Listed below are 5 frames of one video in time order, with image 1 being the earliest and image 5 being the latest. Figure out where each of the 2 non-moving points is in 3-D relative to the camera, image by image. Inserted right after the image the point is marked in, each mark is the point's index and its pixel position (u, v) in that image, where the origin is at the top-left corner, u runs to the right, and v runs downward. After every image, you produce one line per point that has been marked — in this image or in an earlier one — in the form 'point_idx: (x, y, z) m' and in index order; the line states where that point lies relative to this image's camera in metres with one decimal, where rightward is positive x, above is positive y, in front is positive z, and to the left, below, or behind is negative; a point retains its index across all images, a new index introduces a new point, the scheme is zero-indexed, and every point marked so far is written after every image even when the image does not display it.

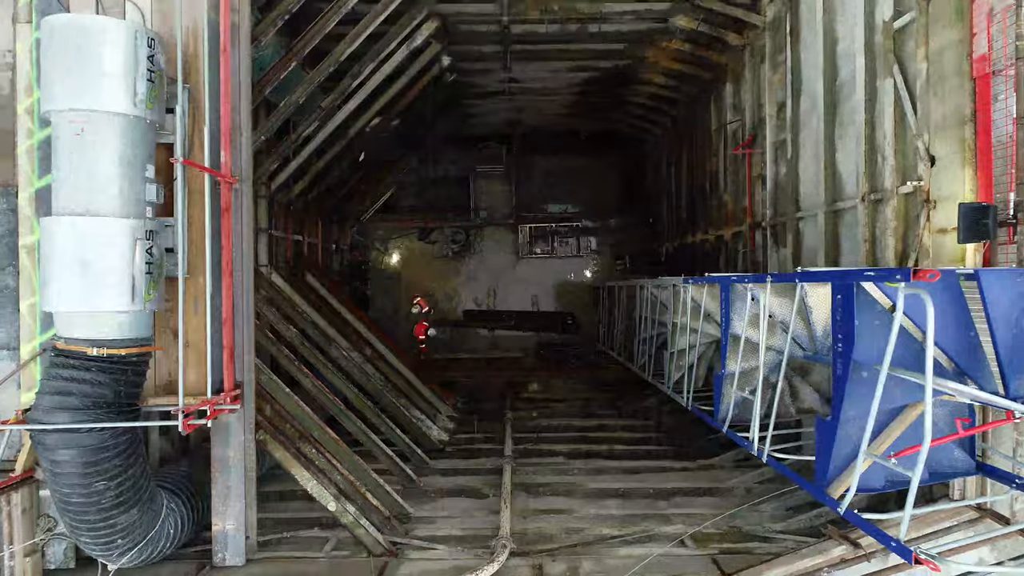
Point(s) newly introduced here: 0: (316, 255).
0: (-3.8, +0.6, +9.7) m
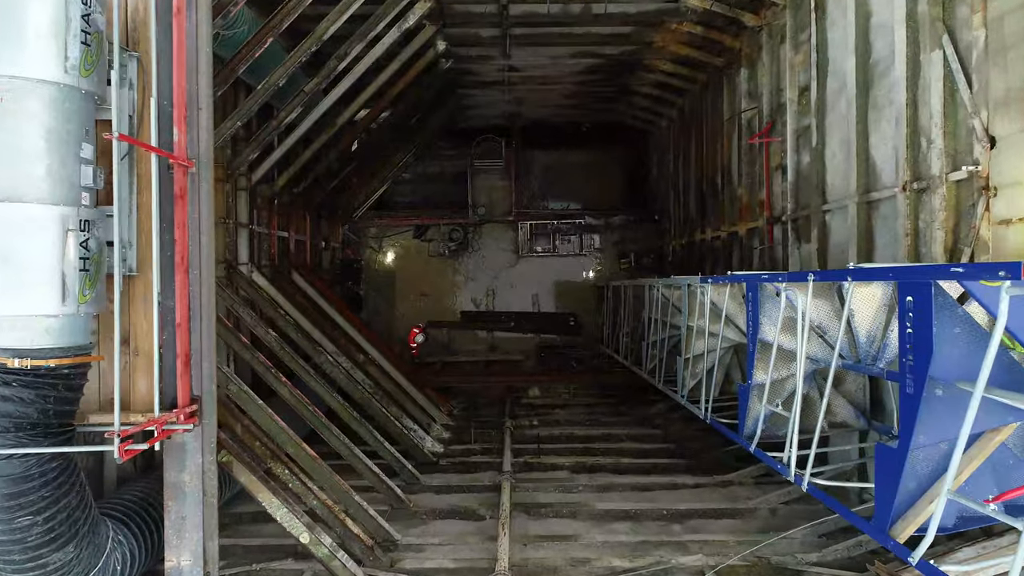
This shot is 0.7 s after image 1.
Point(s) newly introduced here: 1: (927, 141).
0: (-3.8, +0.6, +9.2) m
1: (+3.5, +1.3, +4.3) m
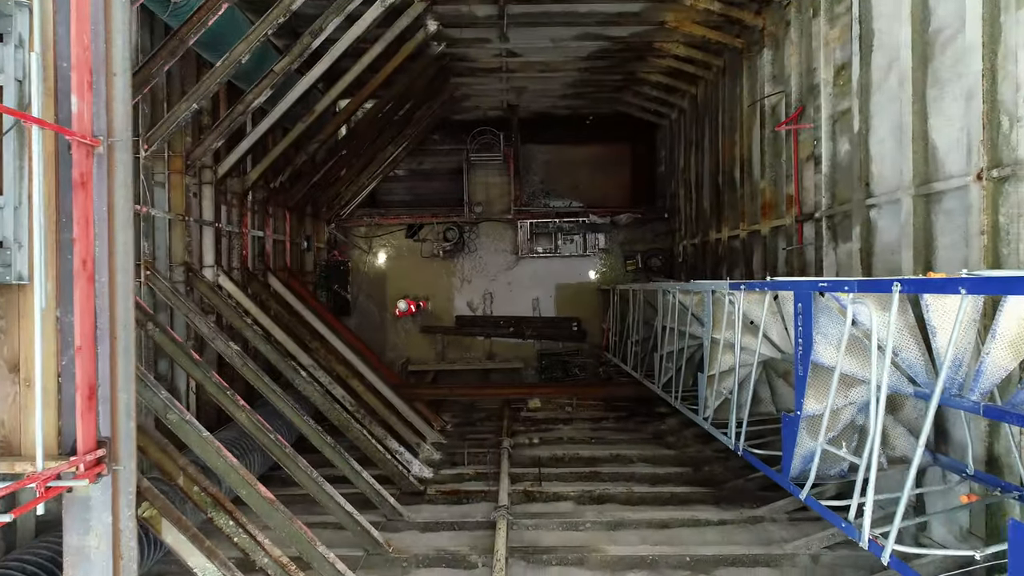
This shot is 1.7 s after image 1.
0: (-3.9, +0.6, +8.5) m
1: (+3.5, +1.2, +3.5) m
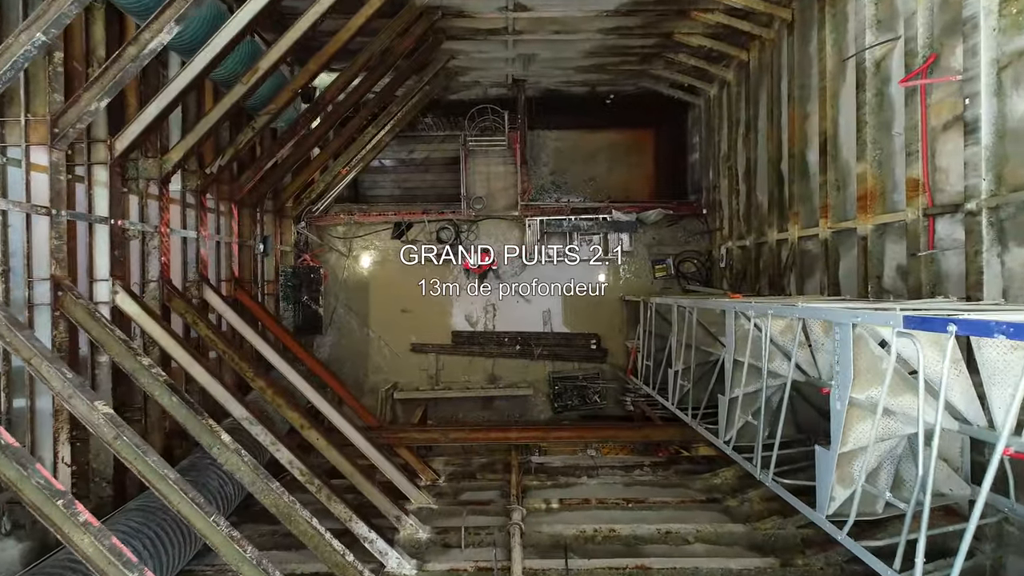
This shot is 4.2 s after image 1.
0: (-3.7, +0.4, +6.7) m
1: (+3.6, +1.0, +1.8) m
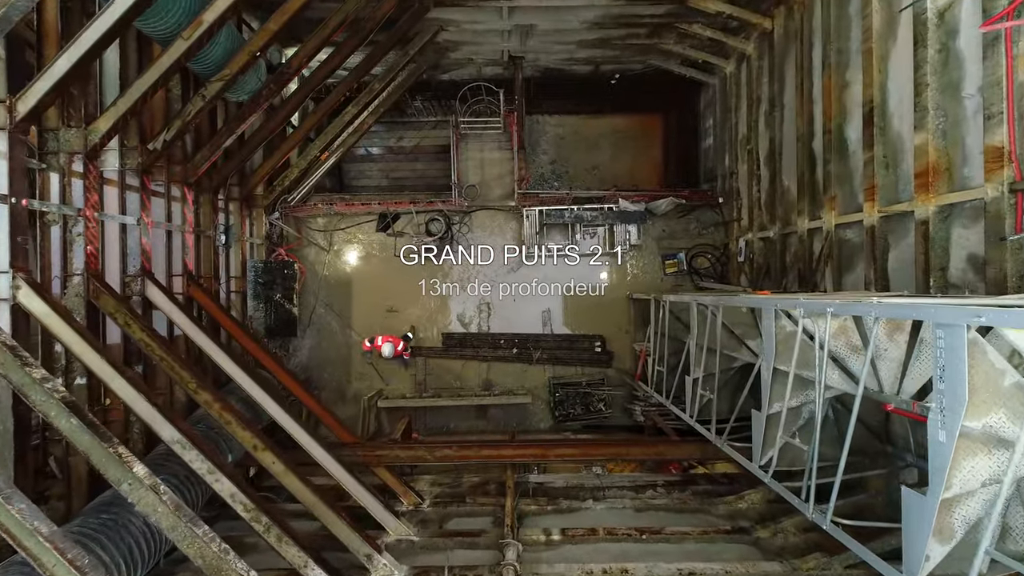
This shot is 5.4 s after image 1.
0: (-3.8, +0.4, +5.9) m
1: (+3.6, +1.1, +1.0) m
